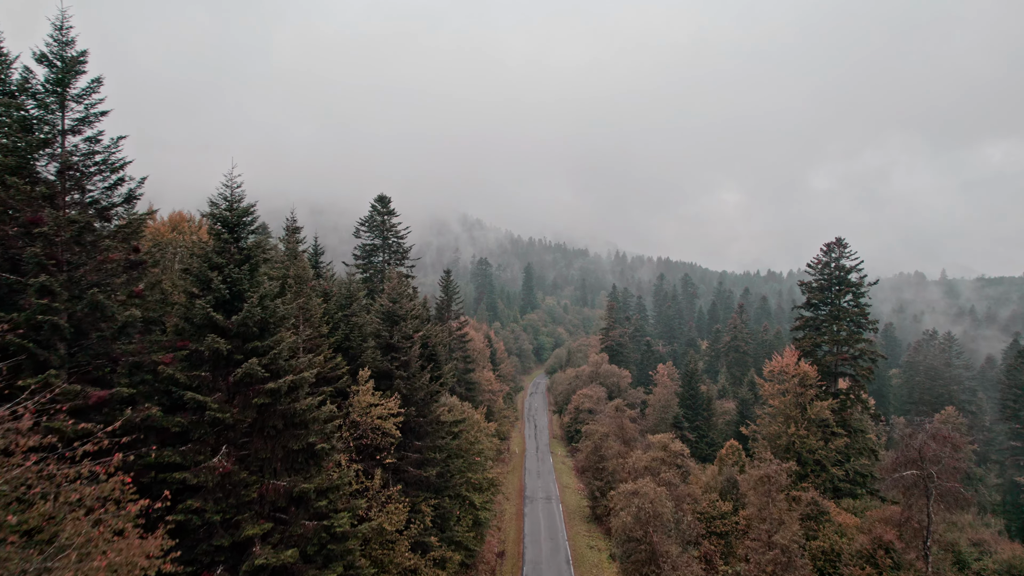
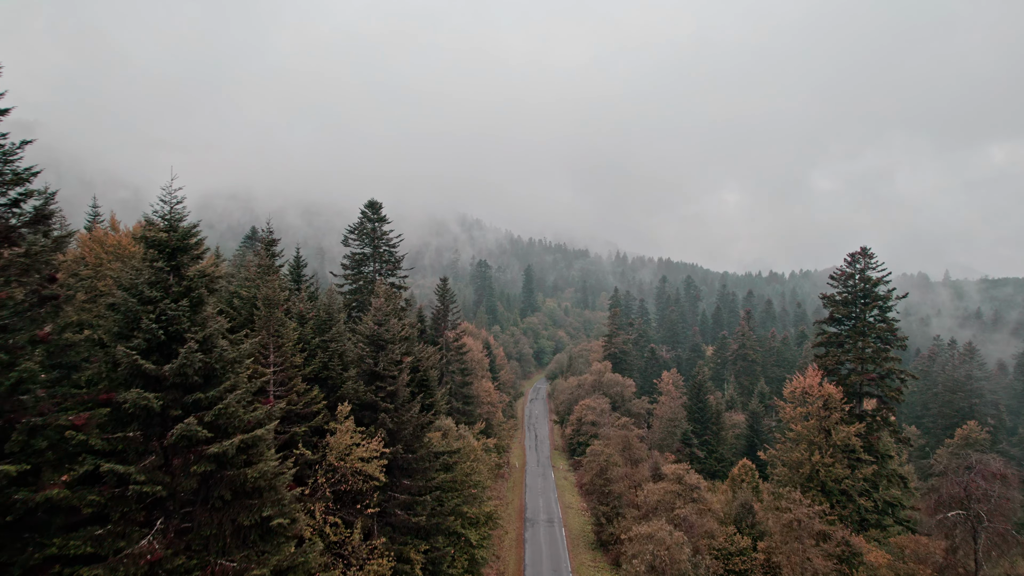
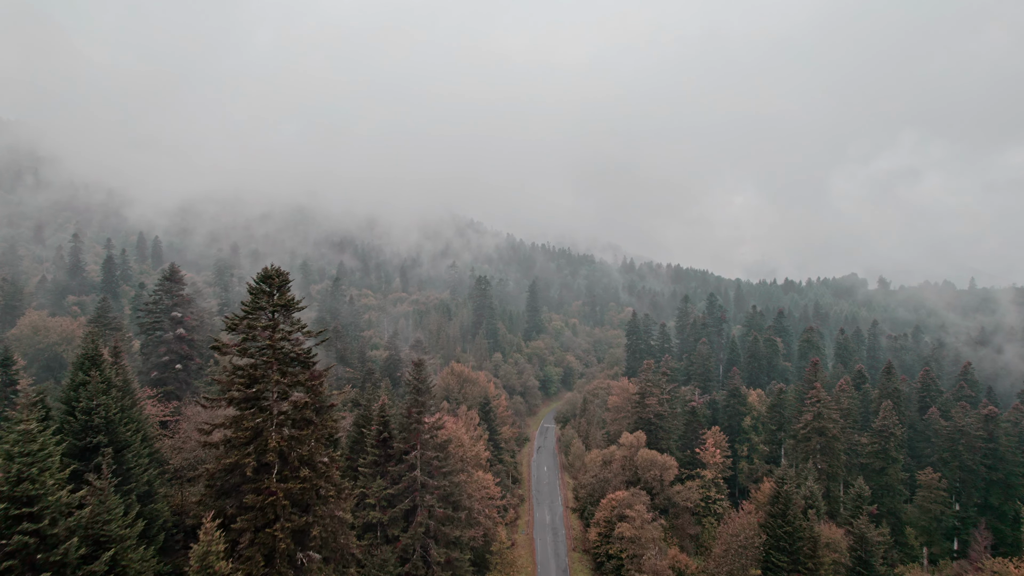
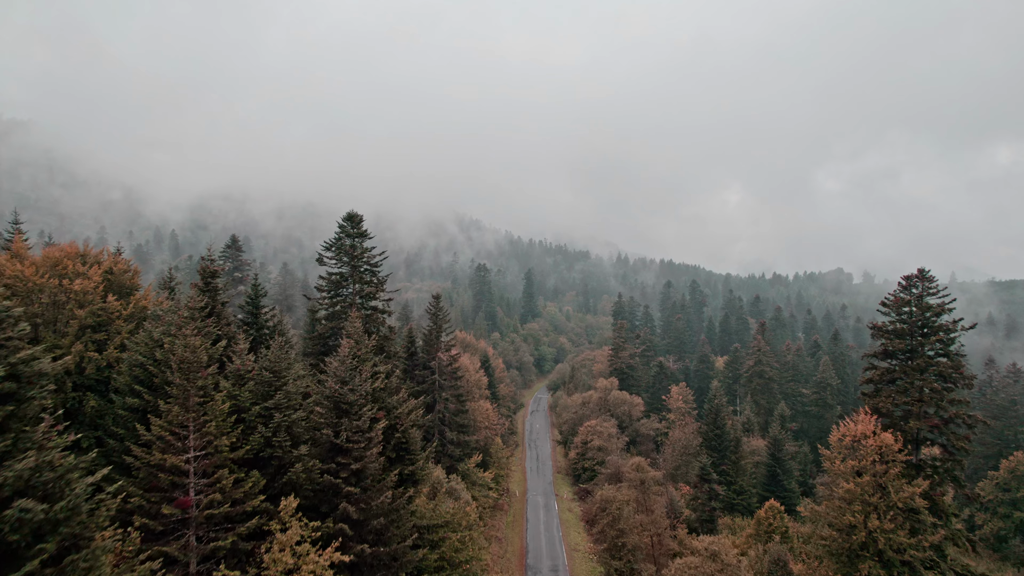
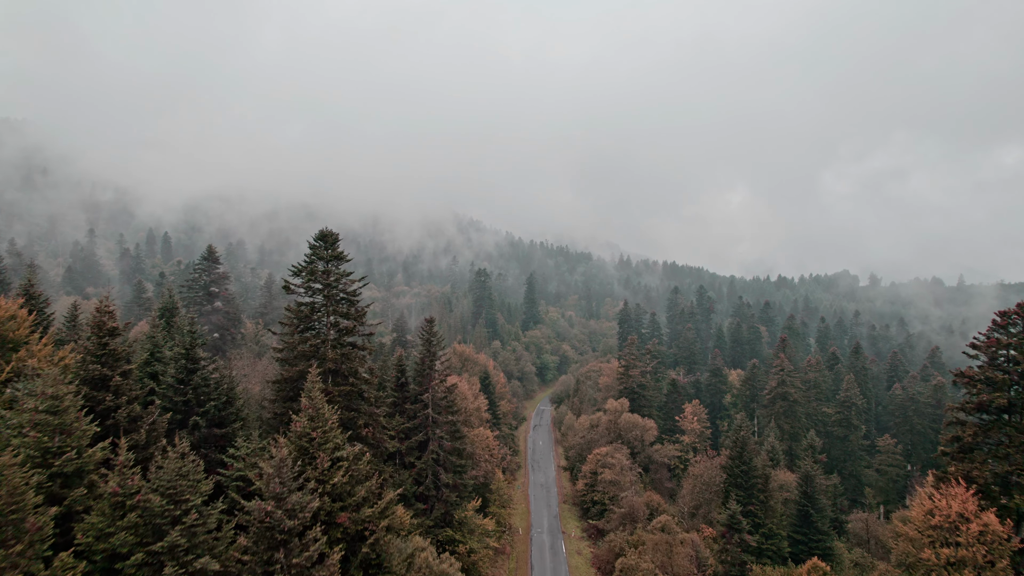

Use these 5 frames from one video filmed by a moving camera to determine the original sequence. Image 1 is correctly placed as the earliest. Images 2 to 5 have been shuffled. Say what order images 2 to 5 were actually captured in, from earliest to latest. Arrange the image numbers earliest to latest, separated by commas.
2, 4, 5, 3
